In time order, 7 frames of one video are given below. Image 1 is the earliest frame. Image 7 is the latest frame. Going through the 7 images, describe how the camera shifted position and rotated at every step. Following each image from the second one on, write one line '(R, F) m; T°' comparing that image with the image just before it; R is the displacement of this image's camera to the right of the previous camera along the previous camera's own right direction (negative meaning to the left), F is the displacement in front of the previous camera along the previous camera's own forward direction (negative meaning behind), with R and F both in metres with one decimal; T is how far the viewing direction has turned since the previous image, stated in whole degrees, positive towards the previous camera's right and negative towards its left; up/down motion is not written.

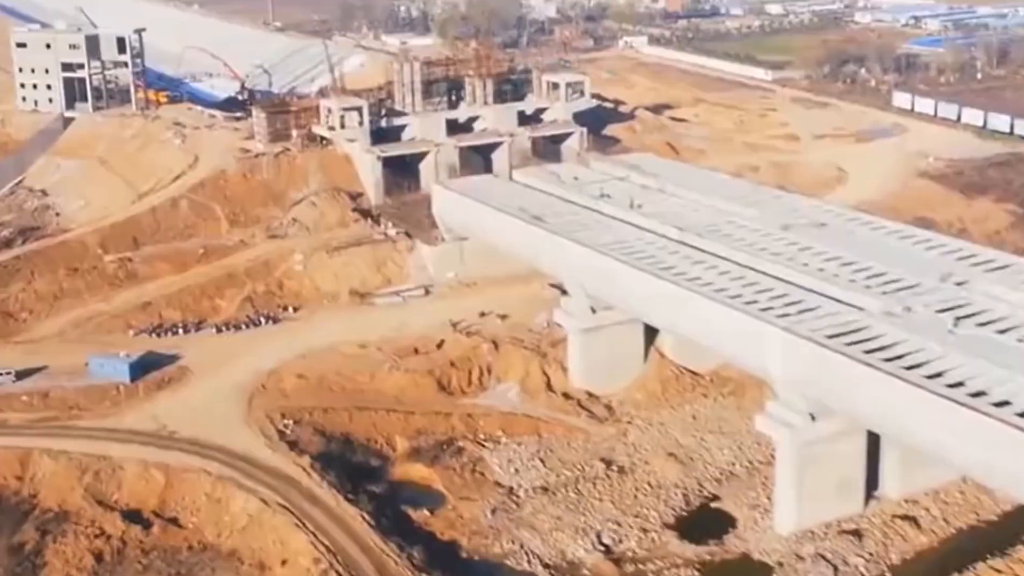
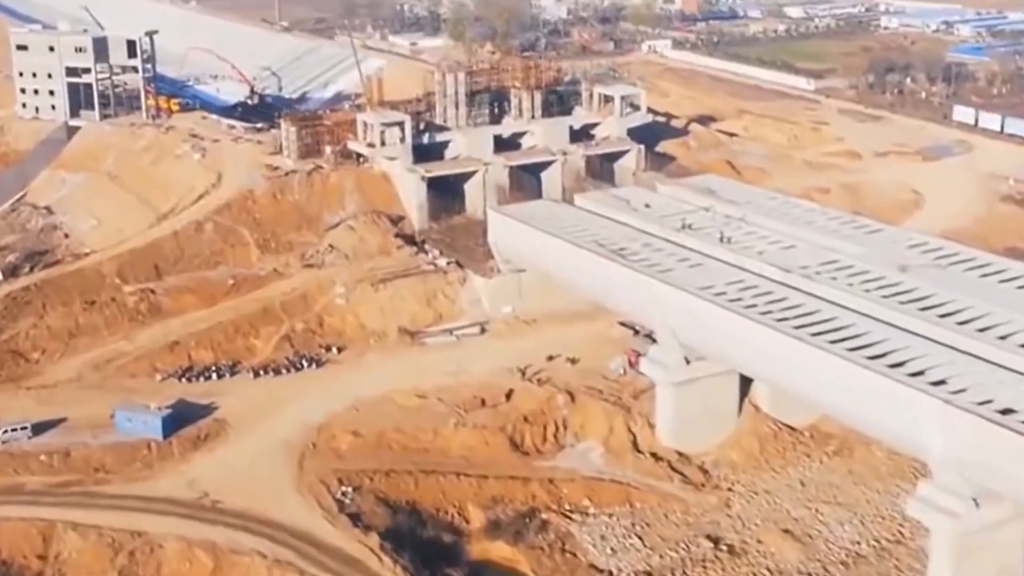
(-2.5, +4.1) m; +1°
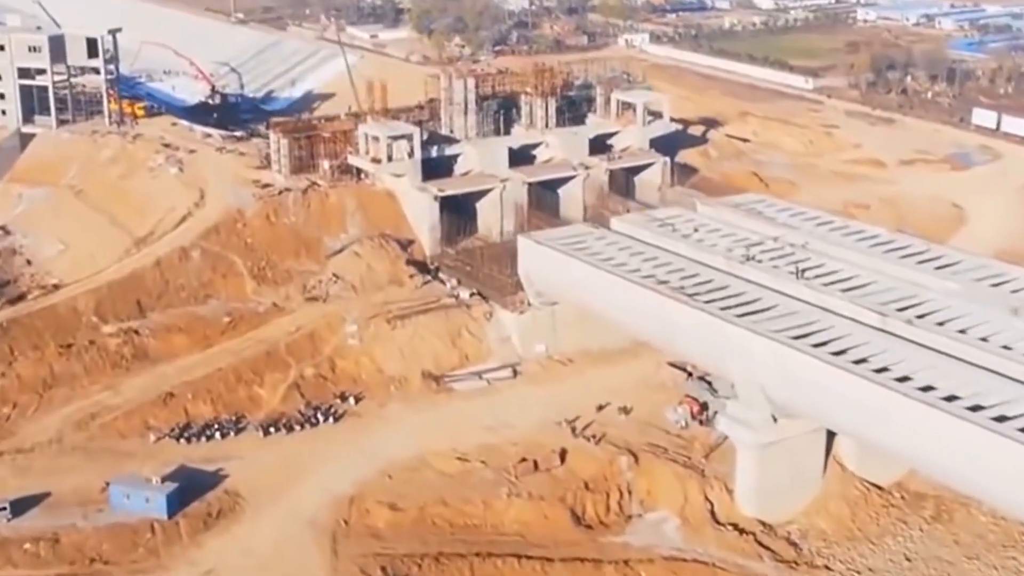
(-2.8, +4.3) m; +3°
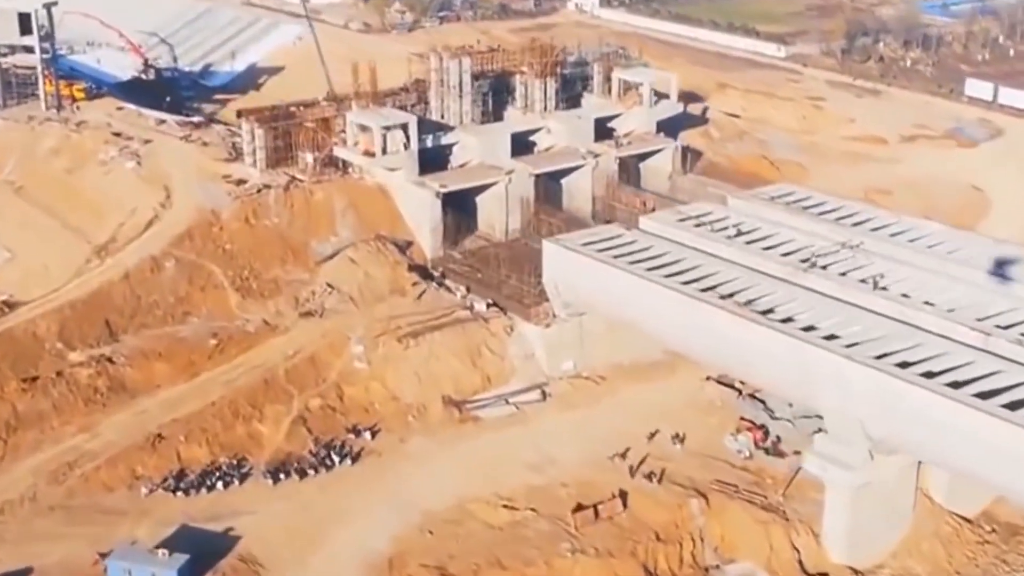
(-2.9, +3.9) m; +4°
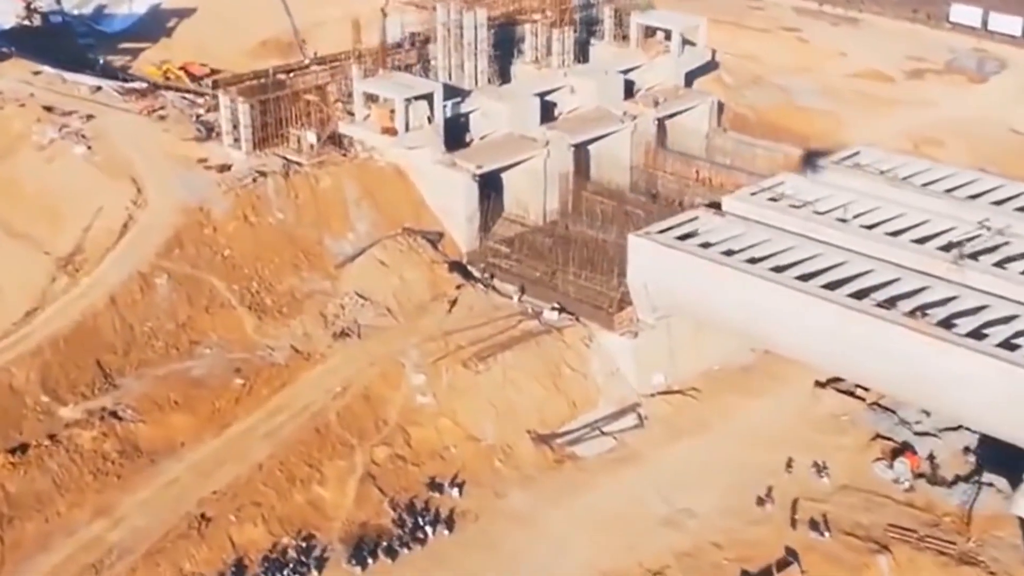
(-4.8, +5.5) m; +7°
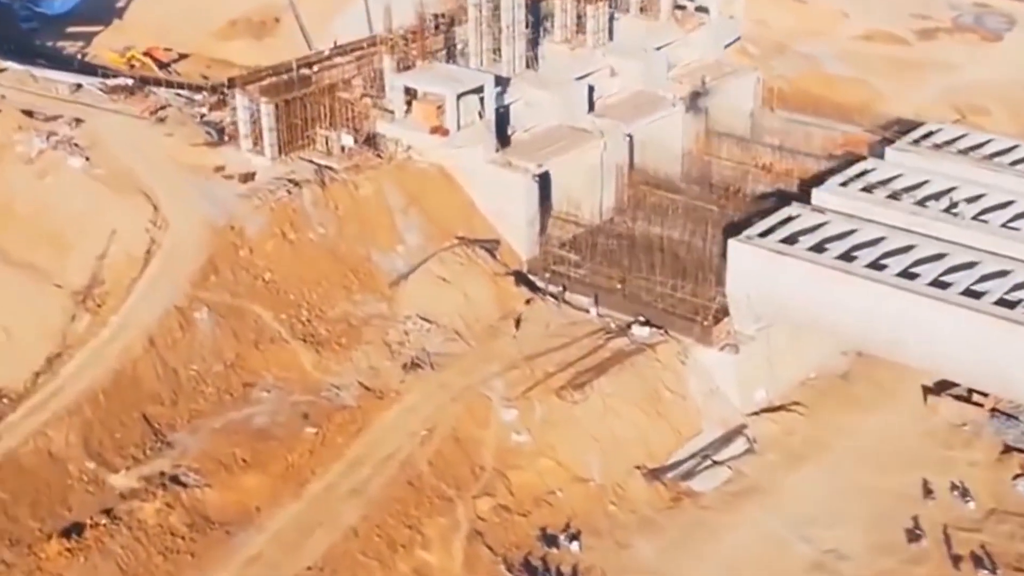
(-3.4, +2.9) m; +4°
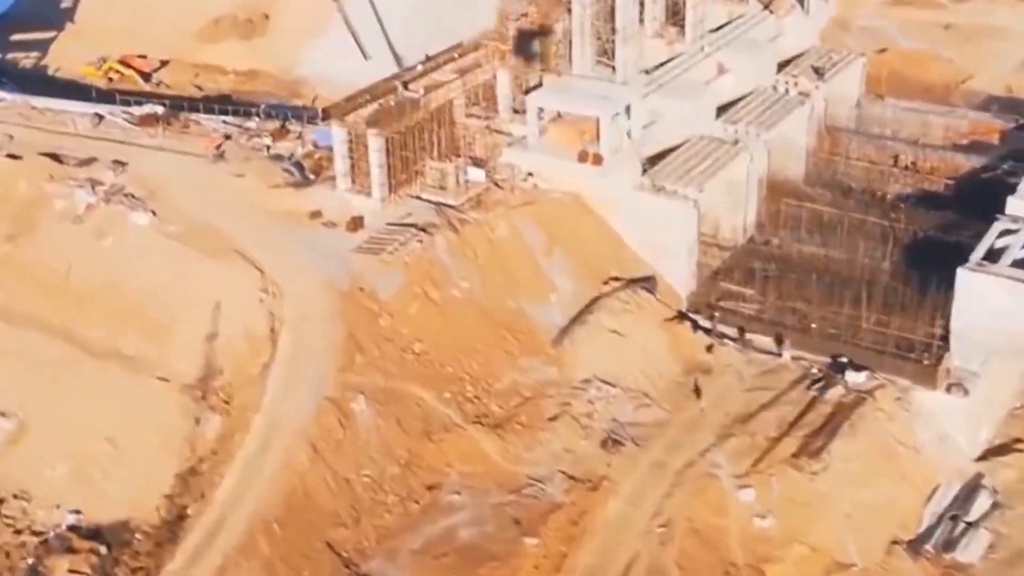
(-5.4, +3.9) m; +7°
